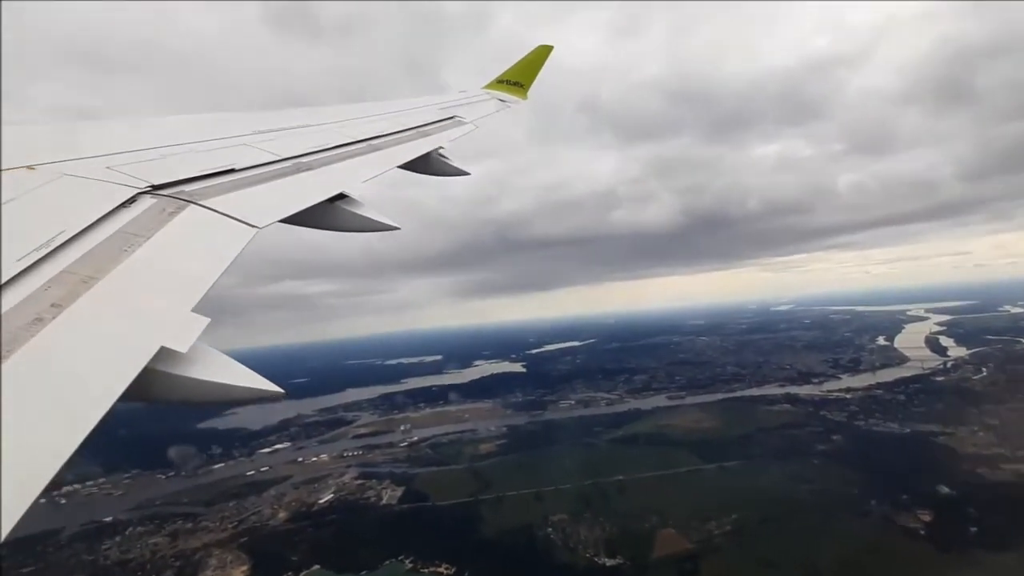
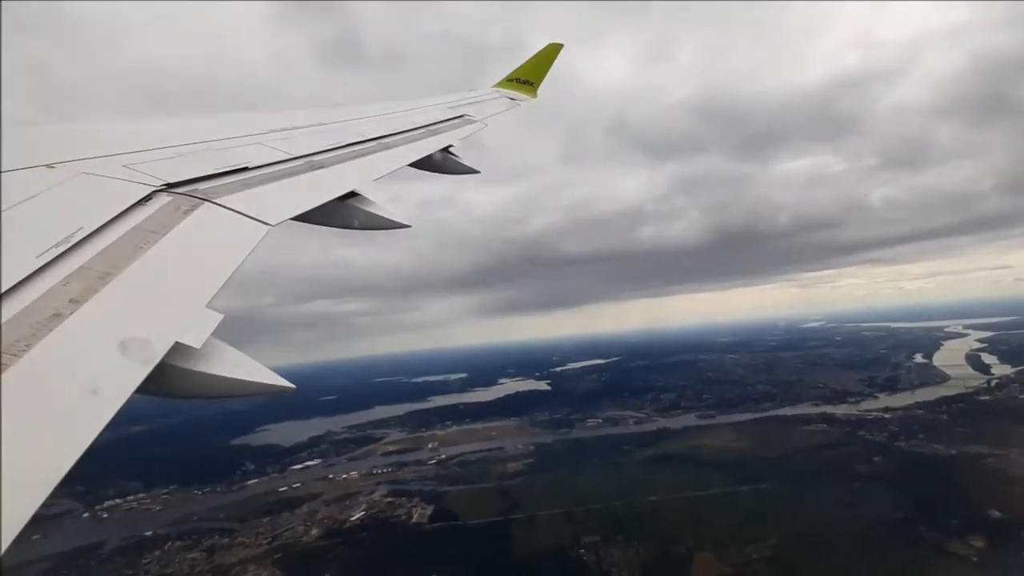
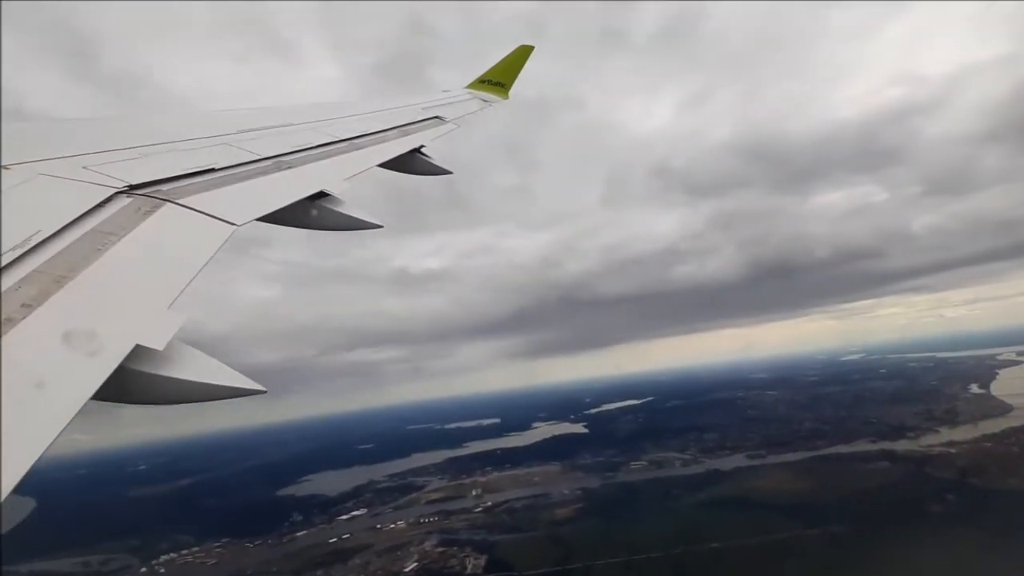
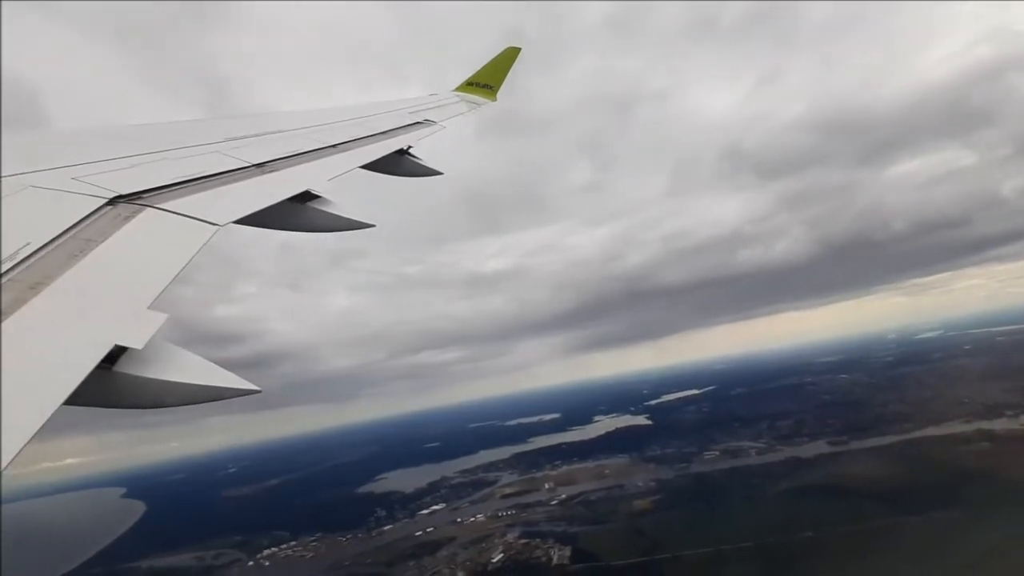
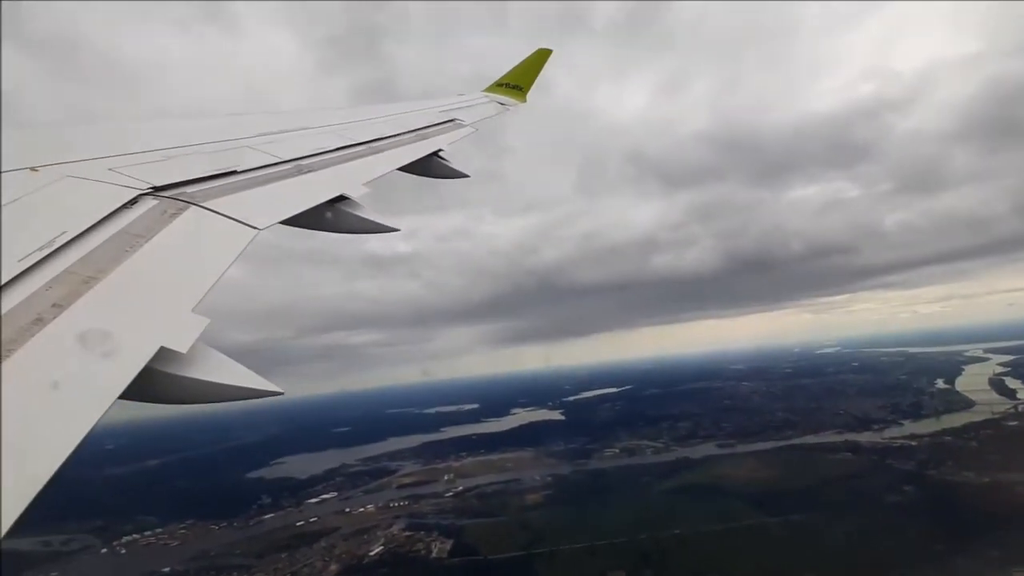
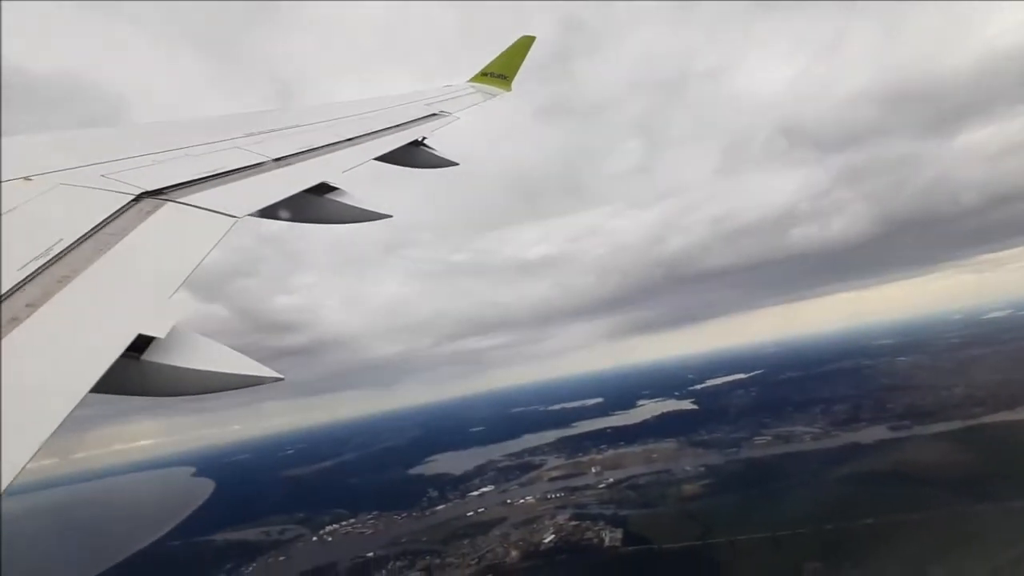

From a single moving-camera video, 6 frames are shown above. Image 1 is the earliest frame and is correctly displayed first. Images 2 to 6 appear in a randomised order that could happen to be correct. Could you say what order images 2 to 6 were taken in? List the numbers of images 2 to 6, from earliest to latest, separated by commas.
2, 5, 3, 4, 6
